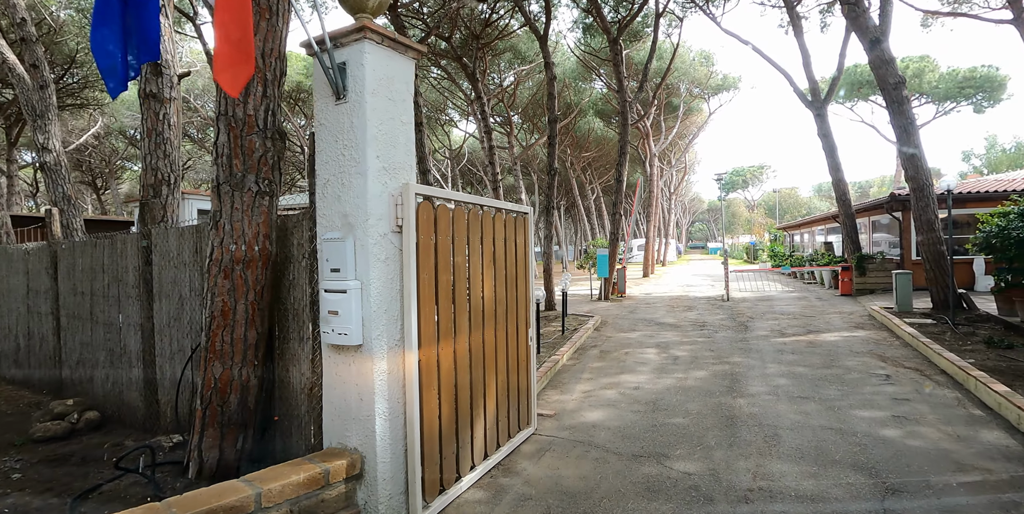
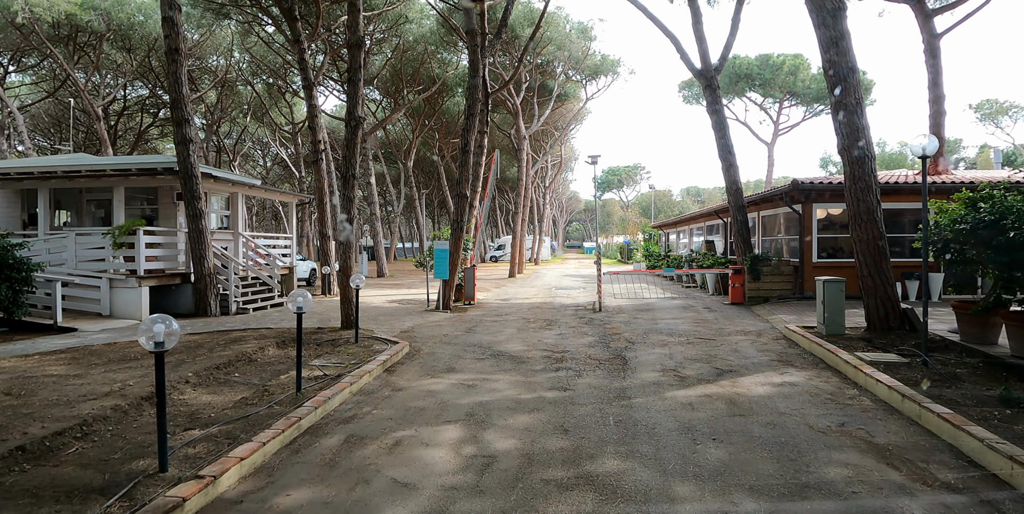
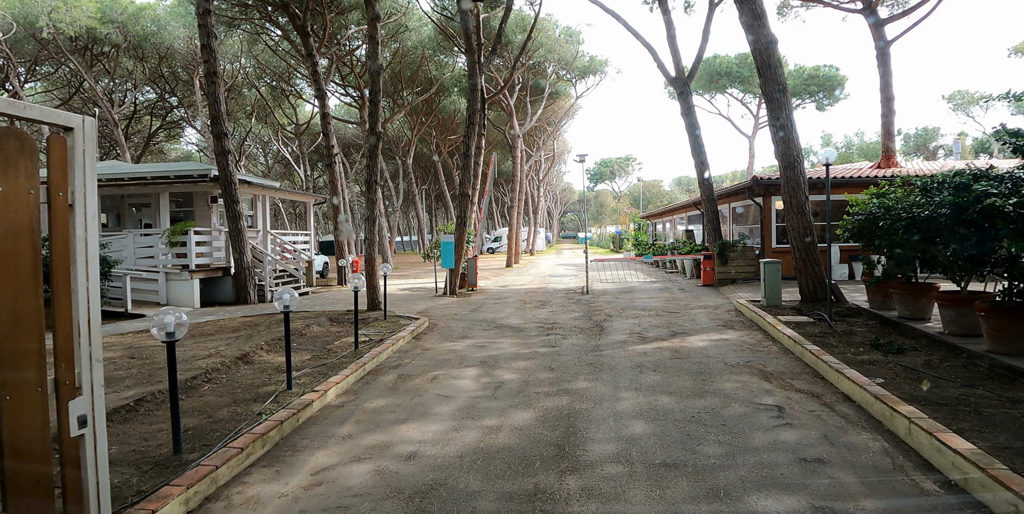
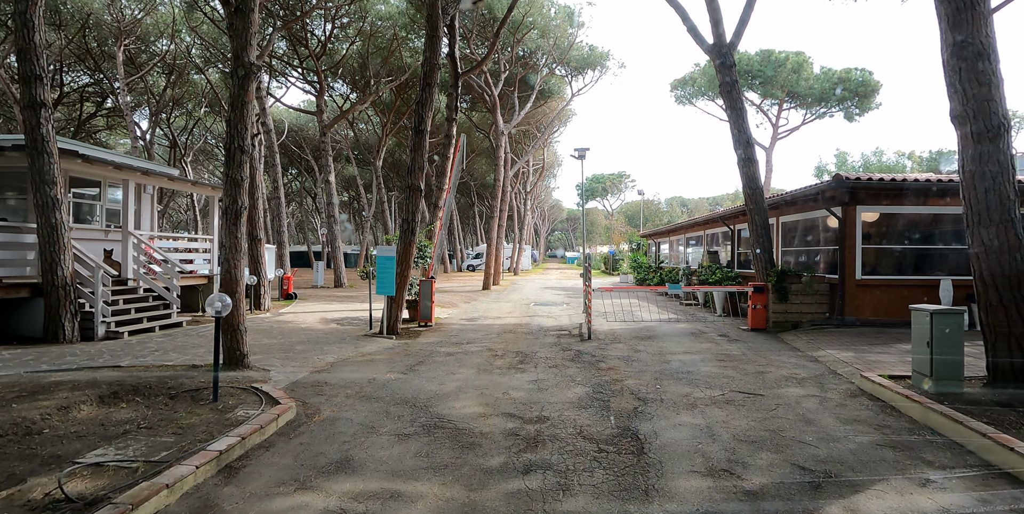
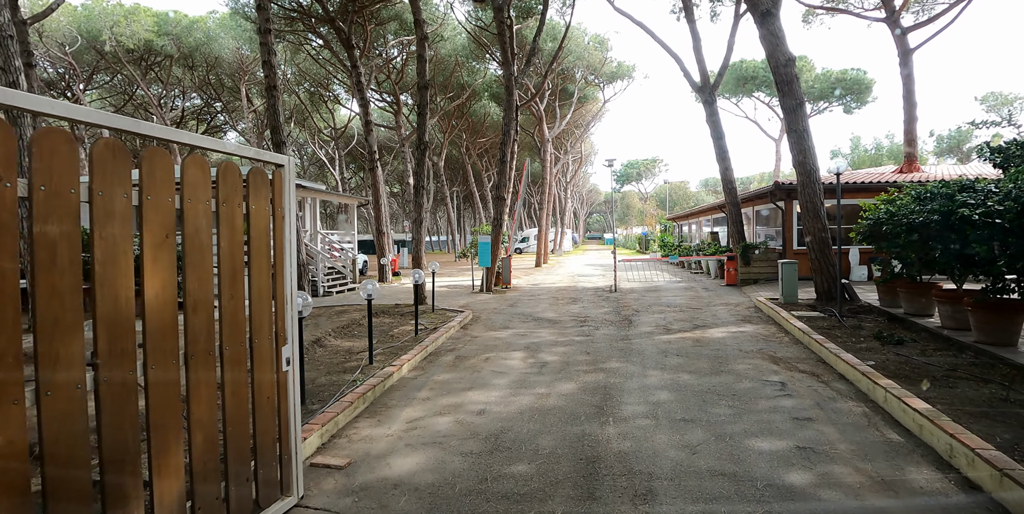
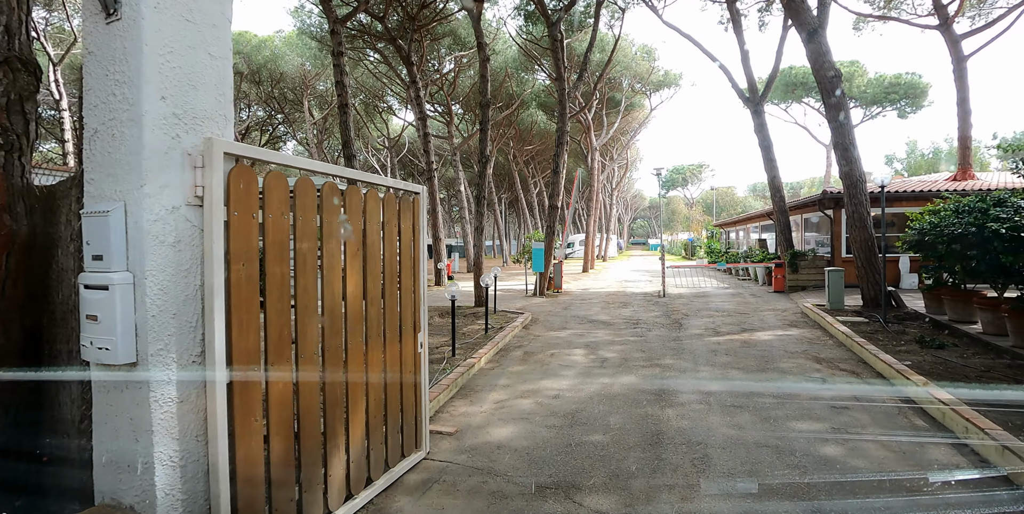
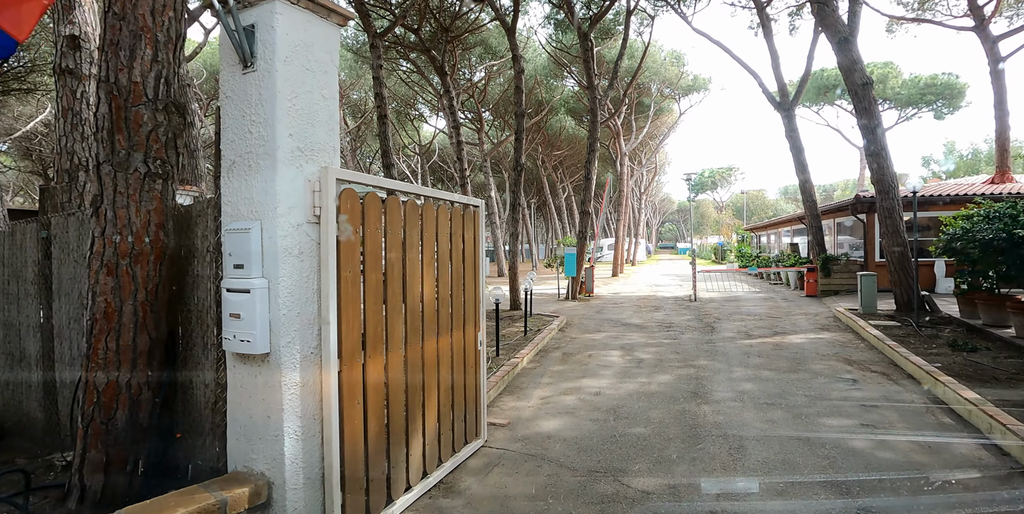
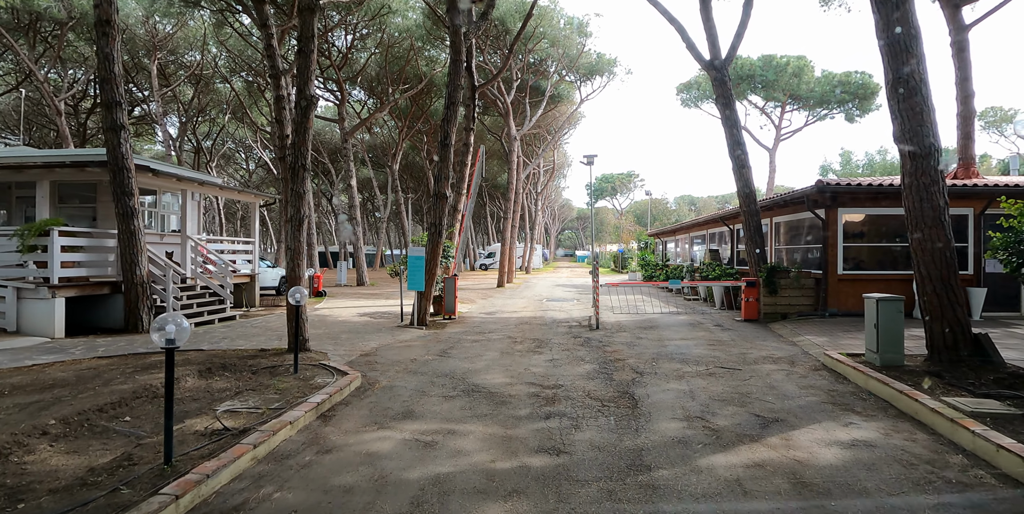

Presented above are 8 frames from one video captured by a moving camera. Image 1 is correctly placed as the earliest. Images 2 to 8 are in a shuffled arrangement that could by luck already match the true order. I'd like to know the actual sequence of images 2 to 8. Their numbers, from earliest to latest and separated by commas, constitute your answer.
7, 6, 5, 3, 2, 8, 4
